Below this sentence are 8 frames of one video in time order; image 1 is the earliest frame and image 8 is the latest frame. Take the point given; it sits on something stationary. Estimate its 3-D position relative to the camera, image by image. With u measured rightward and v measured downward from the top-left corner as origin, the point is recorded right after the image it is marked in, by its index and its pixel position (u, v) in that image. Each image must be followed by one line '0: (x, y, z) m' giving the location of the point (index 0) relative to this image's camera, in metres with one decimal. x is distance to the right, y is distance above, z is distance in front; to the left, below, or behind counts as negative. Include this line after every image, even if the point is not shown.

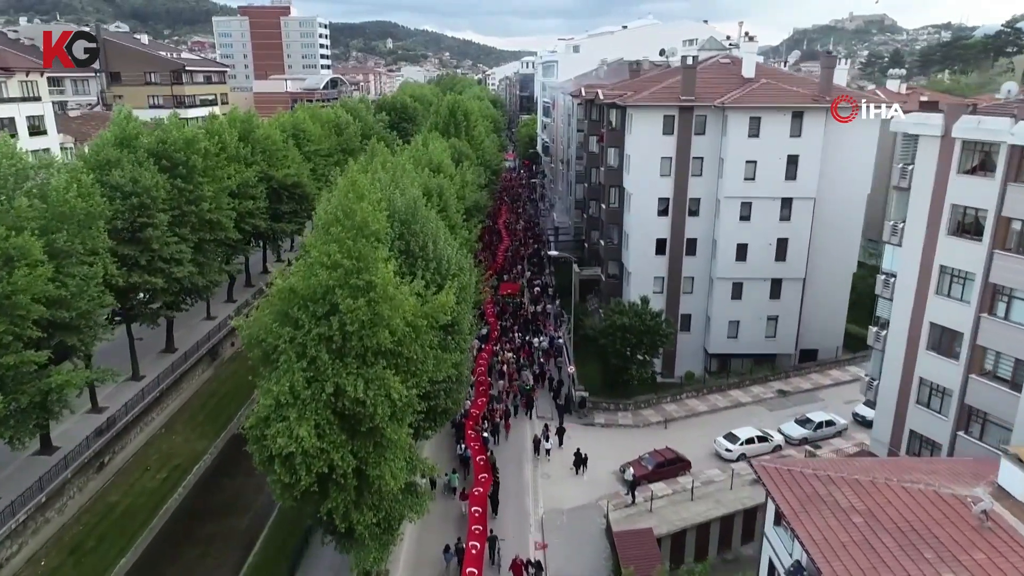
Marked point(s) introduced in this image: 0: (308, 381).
0: (-5.6, -2.6, +19.3) m
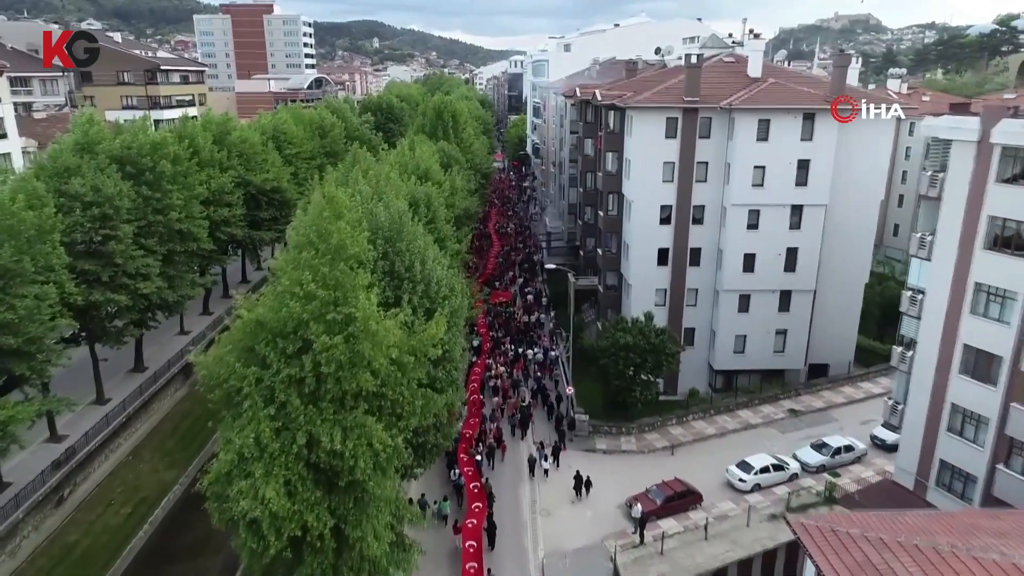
0: (-5.6, -3.4, +16.6) m
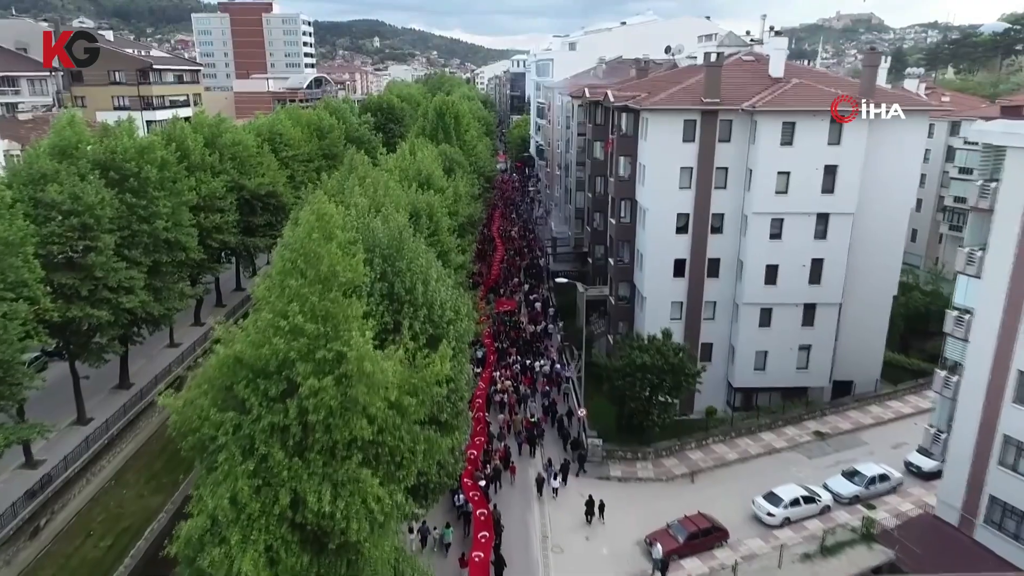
0: (-5.2, -4.1, +14.3) m
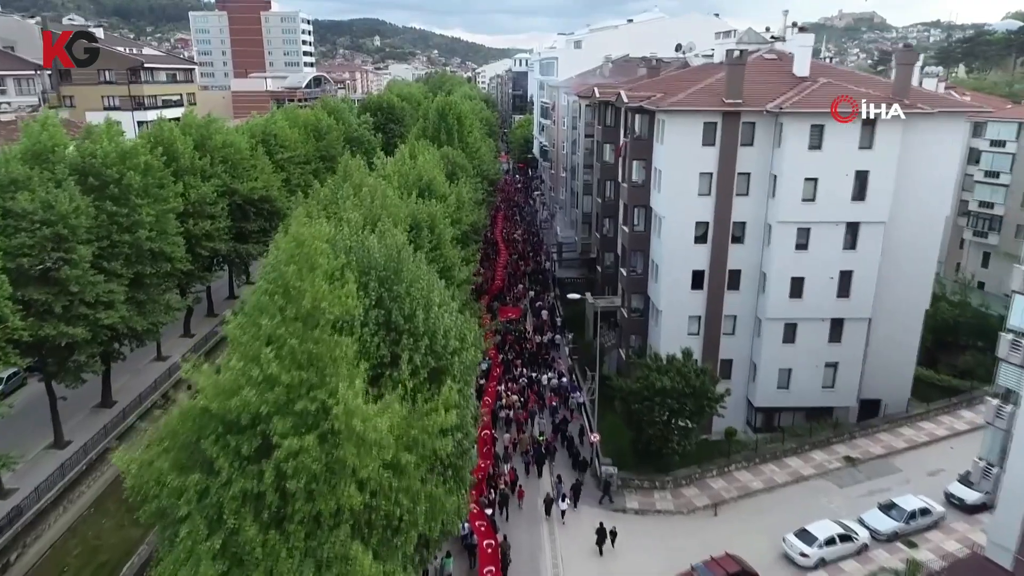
0: (-4.9, -4.8, +11.9) m
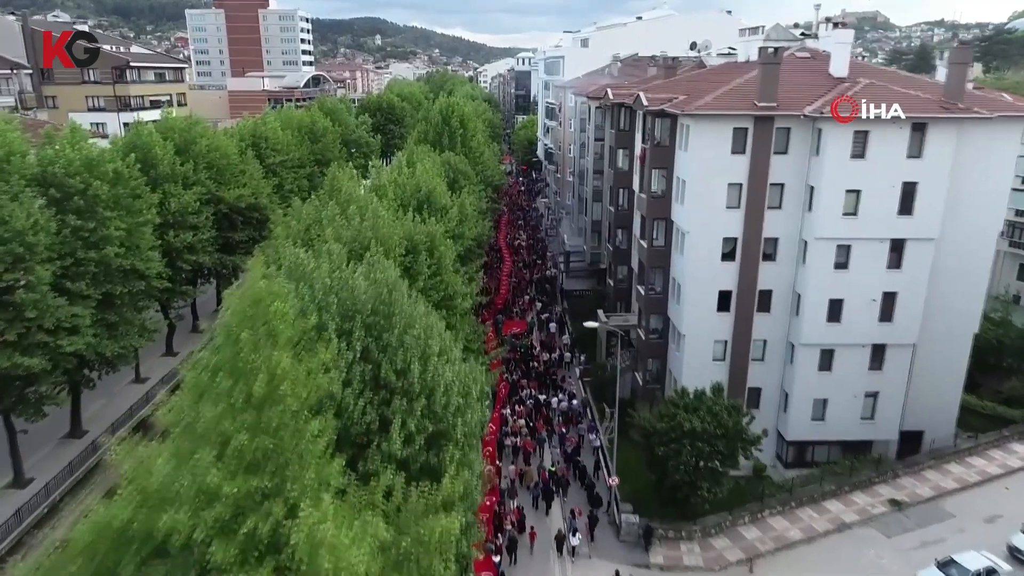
0: (-4.6, -5.8, +8.7) m
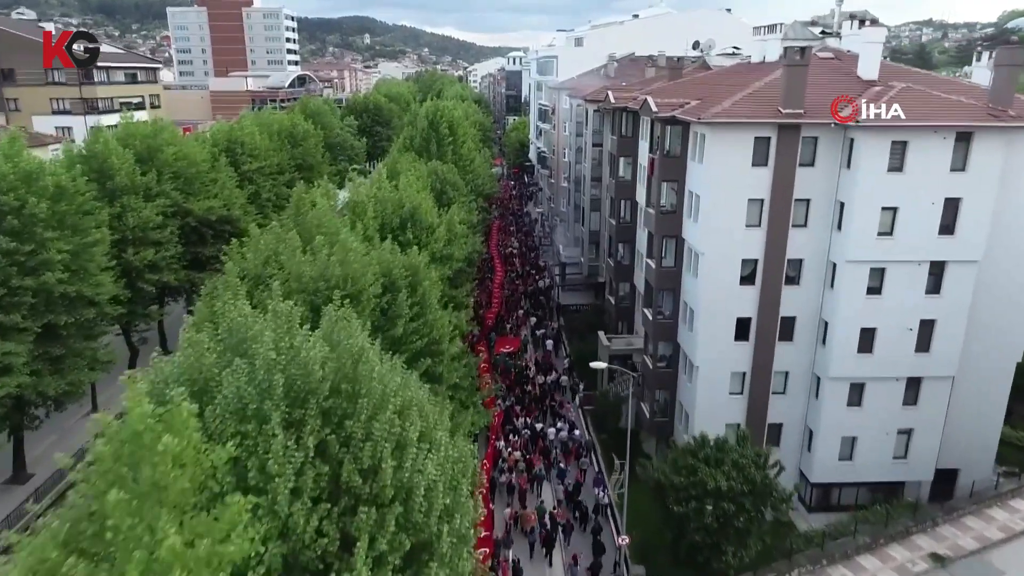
0: (-4.5, -6.9, +5.3) m
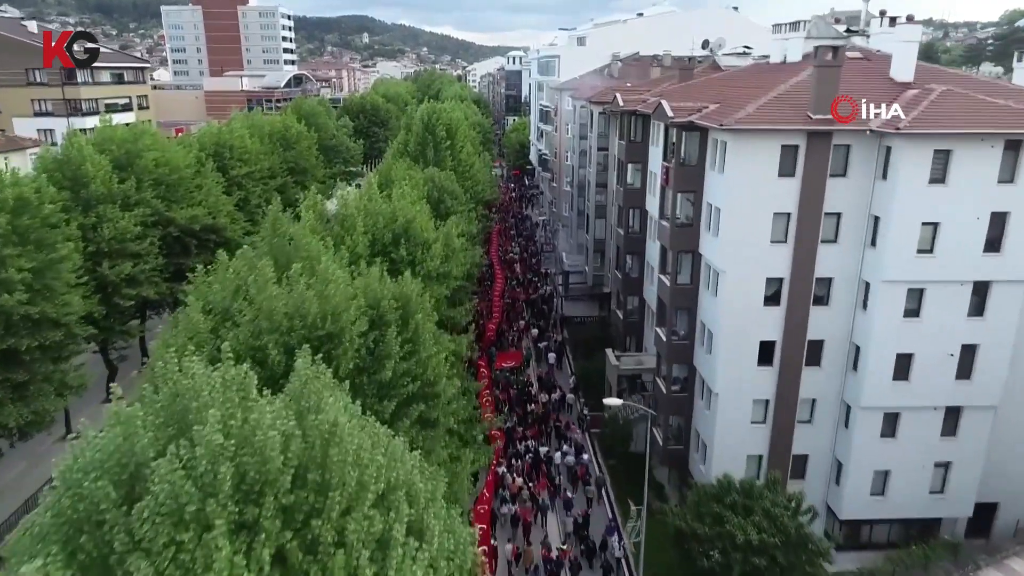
0: (-4.3, -7.7, +2.9) m
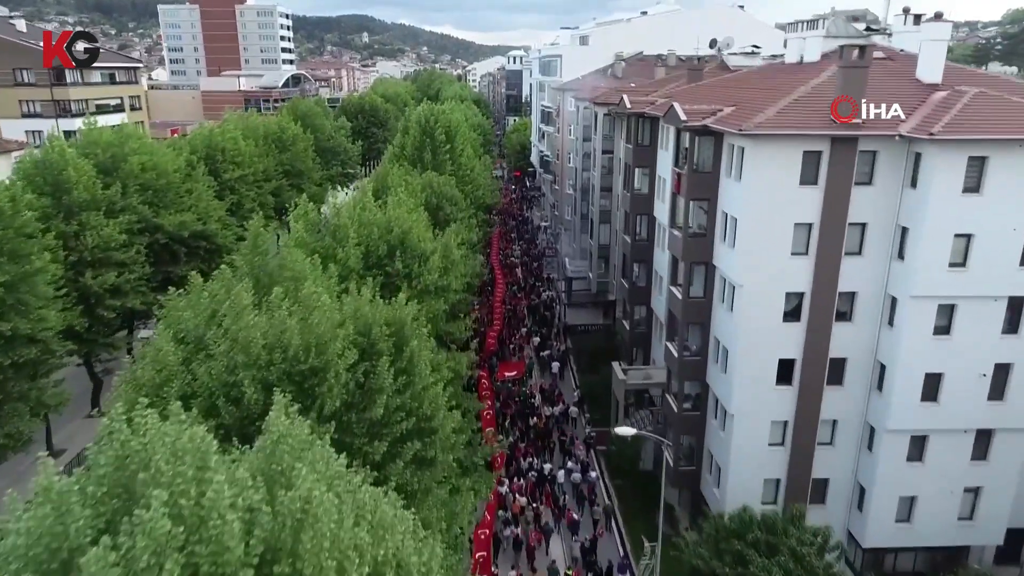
0: (-4.2, -8.3, +1.4) m
